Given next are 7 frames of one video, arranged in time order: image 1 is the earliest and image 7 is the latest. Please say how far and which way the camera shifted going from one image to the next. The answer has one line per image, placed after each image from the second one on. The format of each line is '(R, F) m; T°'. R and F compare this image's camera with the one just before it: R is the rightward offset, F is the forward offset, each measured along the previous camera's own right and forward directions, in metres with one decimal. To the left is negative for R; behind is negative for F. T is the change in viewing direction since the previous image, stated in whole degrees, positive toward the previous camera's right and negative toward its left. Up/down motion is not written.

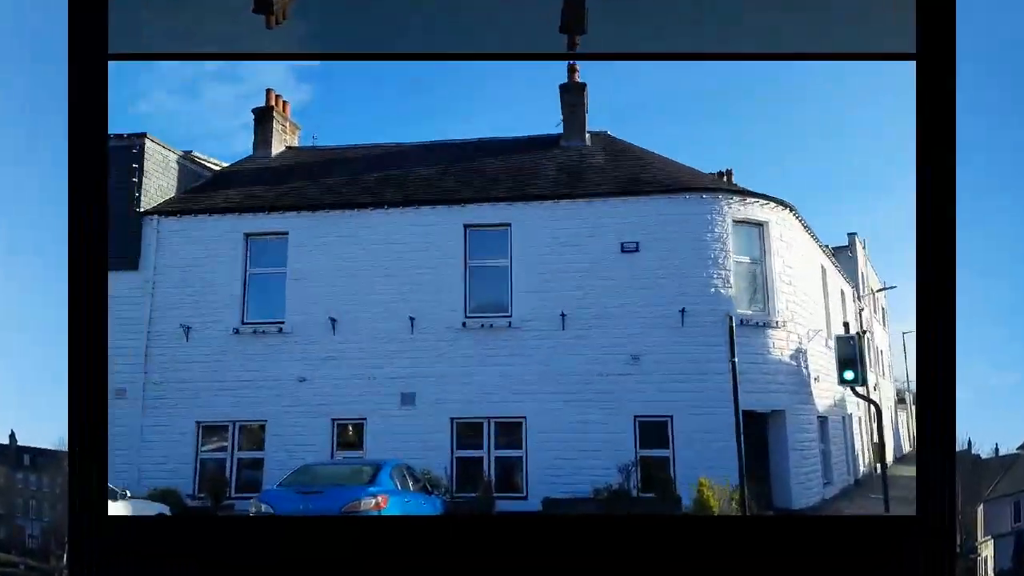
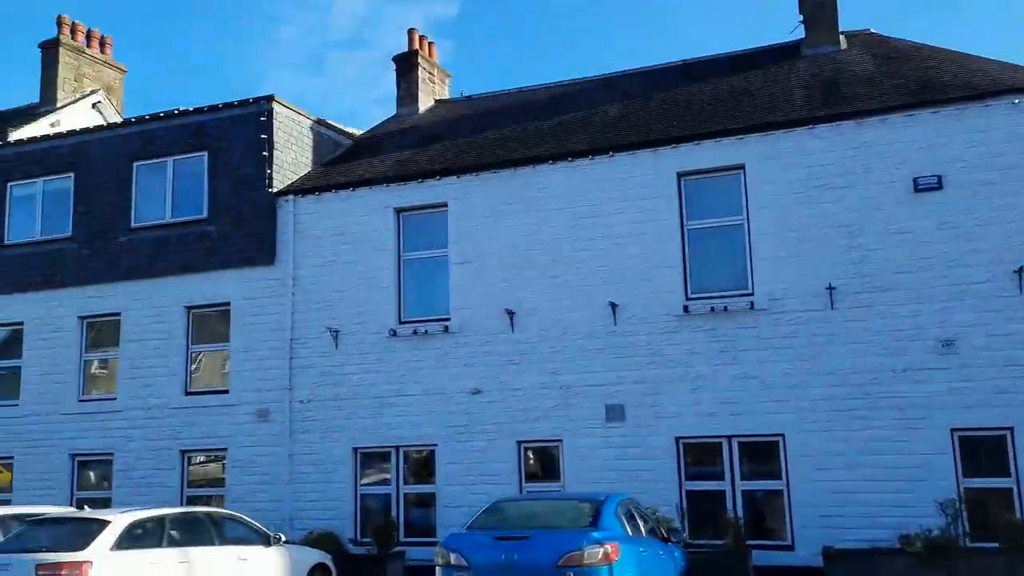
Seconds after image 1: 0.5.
(-0.9, +4.2) m; -11°
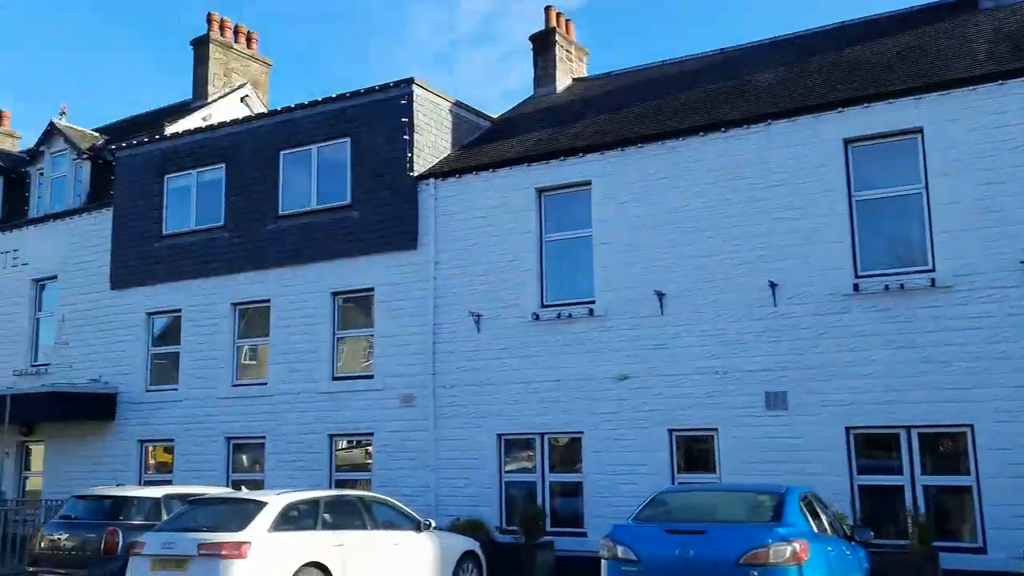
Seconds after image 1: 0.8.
(-0.3, +0.5) m; -8°
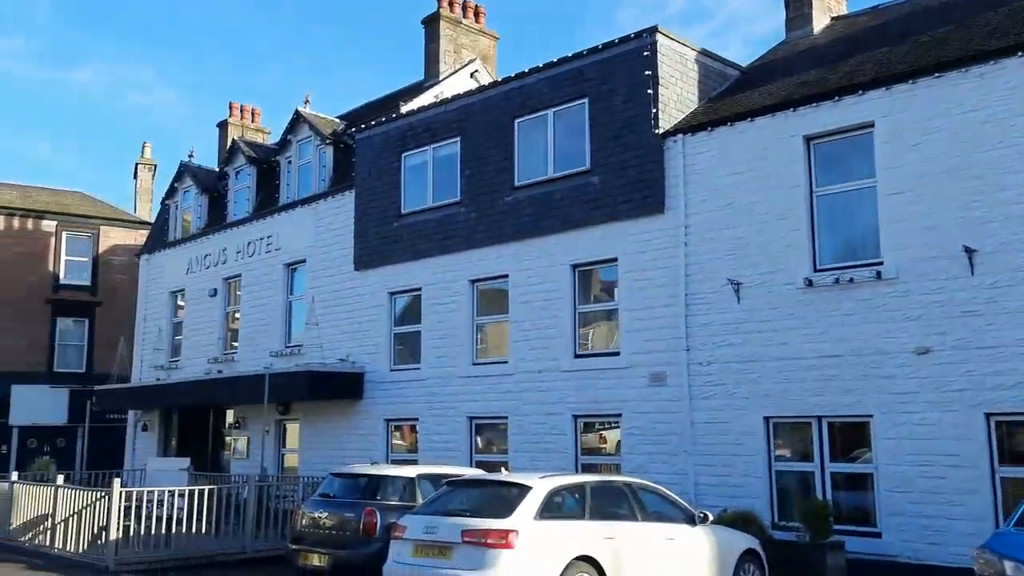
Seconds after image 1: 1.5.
(-0.6, +1.1) m; -14°
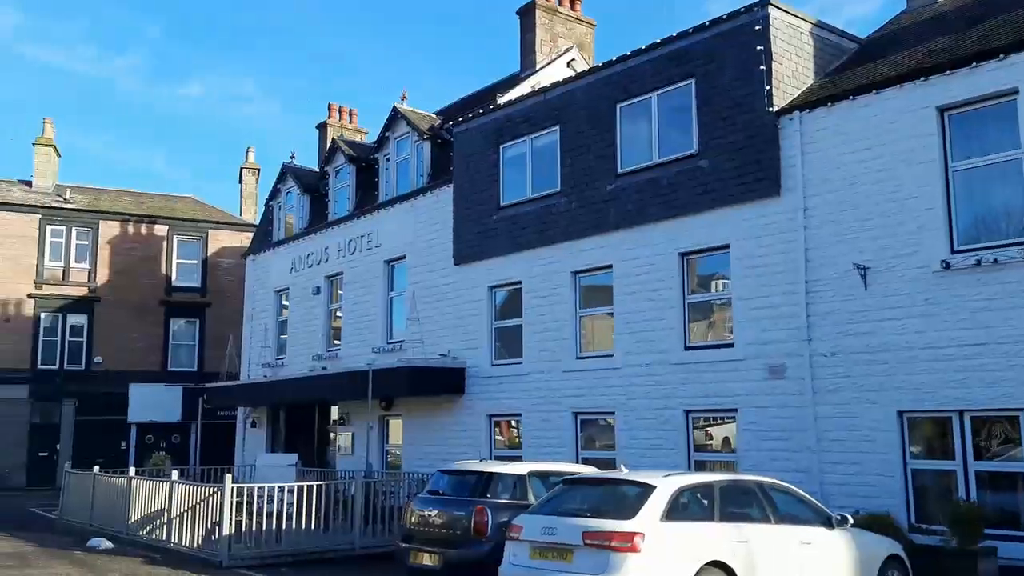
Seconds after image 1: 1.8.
(-0.2, +0.4) m; -6°
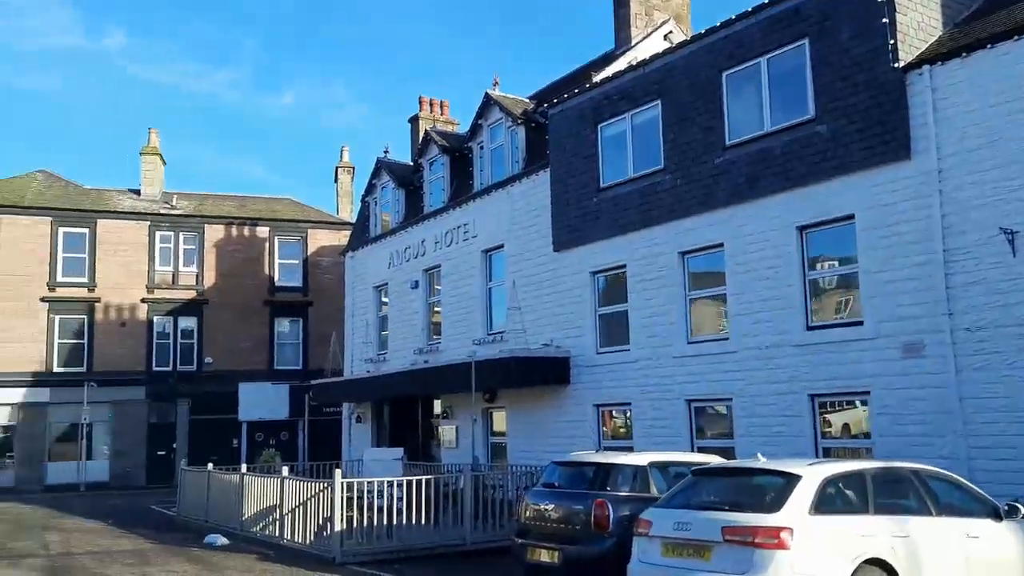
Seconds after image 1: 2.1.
(-0.2, +0.5) m; -6°
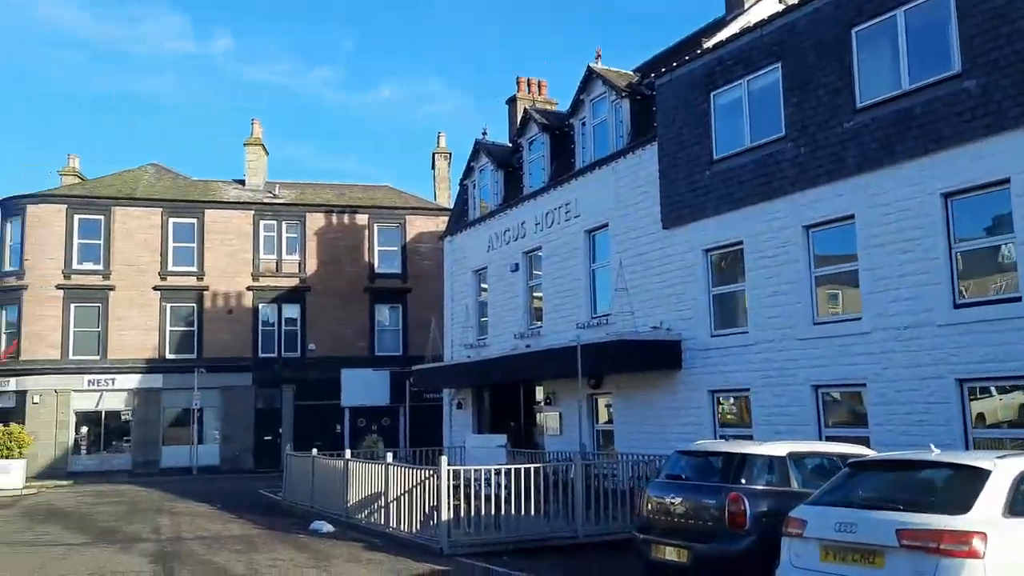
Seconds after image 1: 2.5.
(-0.2, +0.7) m; -6°
